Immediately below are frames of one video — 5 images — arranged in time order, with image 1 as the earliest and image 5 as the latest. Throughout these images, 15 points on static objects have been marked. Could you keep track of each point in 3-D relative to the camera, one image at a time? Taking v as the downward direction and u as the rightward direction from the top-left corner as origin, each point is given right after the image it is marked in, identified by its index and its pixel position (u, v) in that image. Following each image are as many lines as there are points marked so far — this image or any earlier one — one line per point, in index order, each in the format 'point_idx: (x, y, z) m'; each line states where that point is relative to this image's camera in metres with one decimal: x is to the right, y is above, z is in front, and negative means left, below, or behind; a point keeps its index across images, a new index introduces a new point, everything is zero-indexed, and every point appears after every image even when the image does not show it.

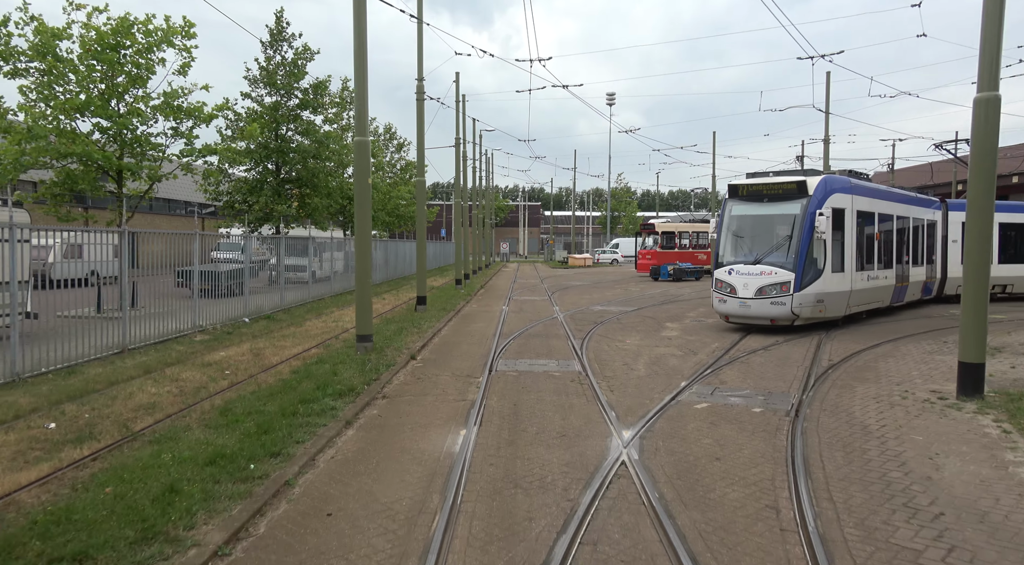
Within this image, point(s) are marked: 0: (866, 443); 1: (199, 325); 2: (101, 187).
0: (+3.2, -1.5, +6.0) m
1: (-7.1, -1.0, +13.0) m
2: (-10.3, +2.4, +16.5) m
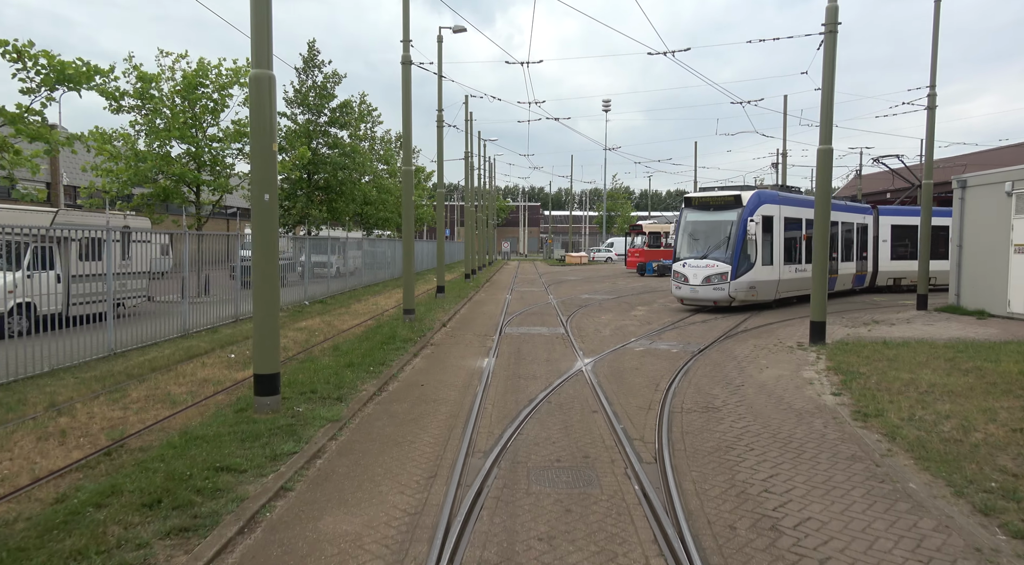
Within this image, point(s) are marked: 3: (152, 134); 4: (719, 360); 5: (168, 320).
0: (+3.3, -1.2, +10.0) m
1: (-7.0, -0.8, +17.0) m
2: (-10.2, +2.7, +20.5) m
3: (-10.5, +4.4, +19.3) m
4: (+3.2, -1.2, +10.2) m
5: (-7.0, -0.7, +13.7) m
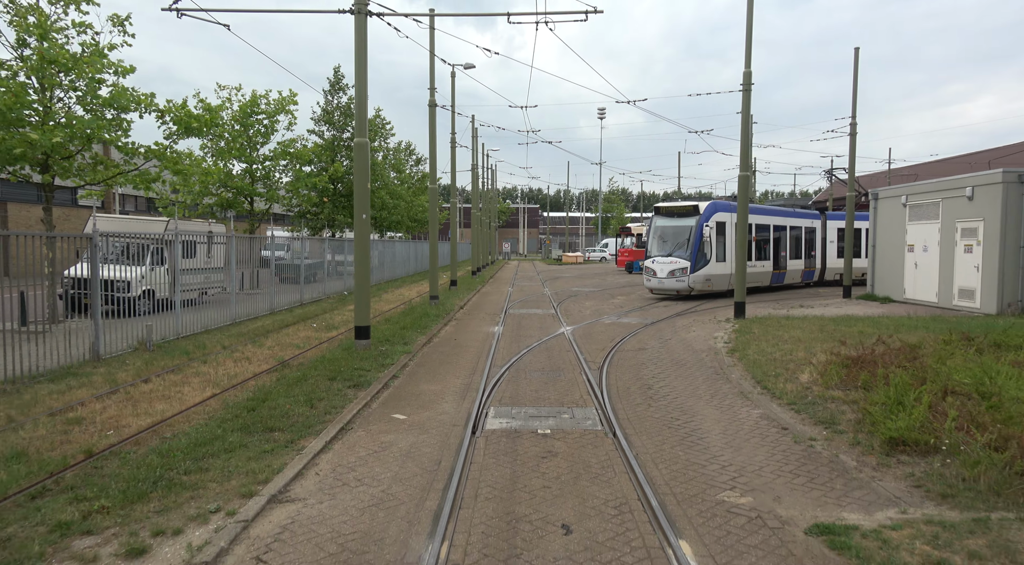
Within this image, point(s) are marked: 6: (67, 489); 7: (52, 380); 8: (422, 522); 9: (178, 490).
0: (+3.3, -1.0, +14.1) m
1: (-6.9, -0.6, +21.1) m
2: (-10.1, +2.9, +24.6) m
3: (-10.5, +4.6, +23.5) m
4: (+3.3, -1.0, +14.3) m
5: (-6.9, -0.5, +17.8) m
6: (-3.3, -1.5, +4.8) m
7: (-6.0, -1.3, +8.6) m
8: (-0.6, -1.6, +4.3) m
9: (-2.4, -1.5, +4.8) m
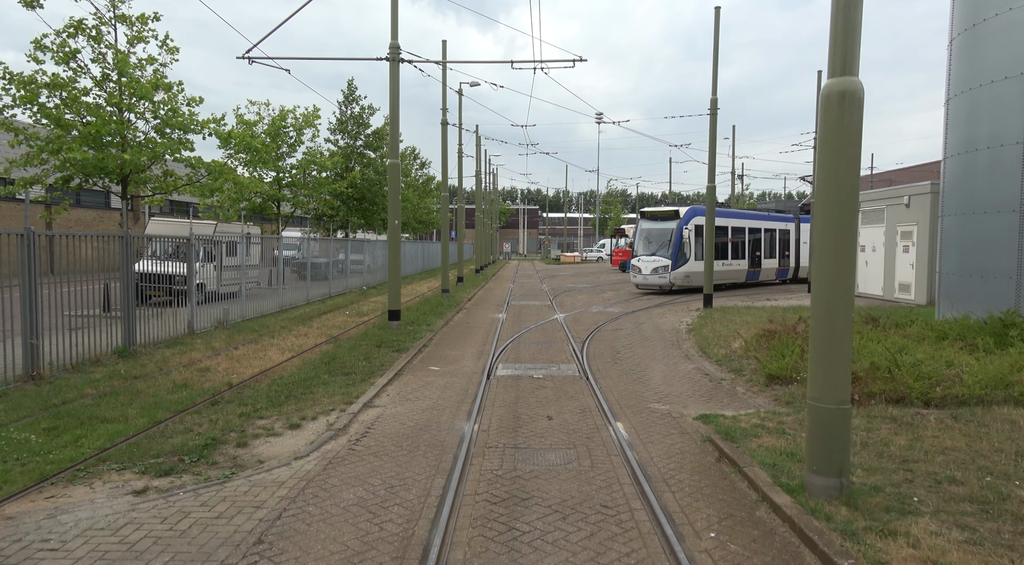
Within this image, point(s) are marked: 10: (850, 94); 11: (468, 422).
0: (+3.4, -0.9, +16.8) m
1: (-6.9, -0.4, +23.8) m
2: (-10.1, +3.0, +27.3) m
3: (-10.4, +4.8, +26.2) m
4: (+3.3, -0.8, +17.0) m
5: (-6.9, -0.3, +20.5) m
6: (-3.2, -1.3, +7.5) m
7: (-5.9, -1.1, +11.3) m
8: (-0.5, -1.4, +7.0) m
9: (-2.4, -1.3, +7.5) m
10: (+2.1, +1.2, +4.2) m
11: (-0.4, -1.4, +6.8) m
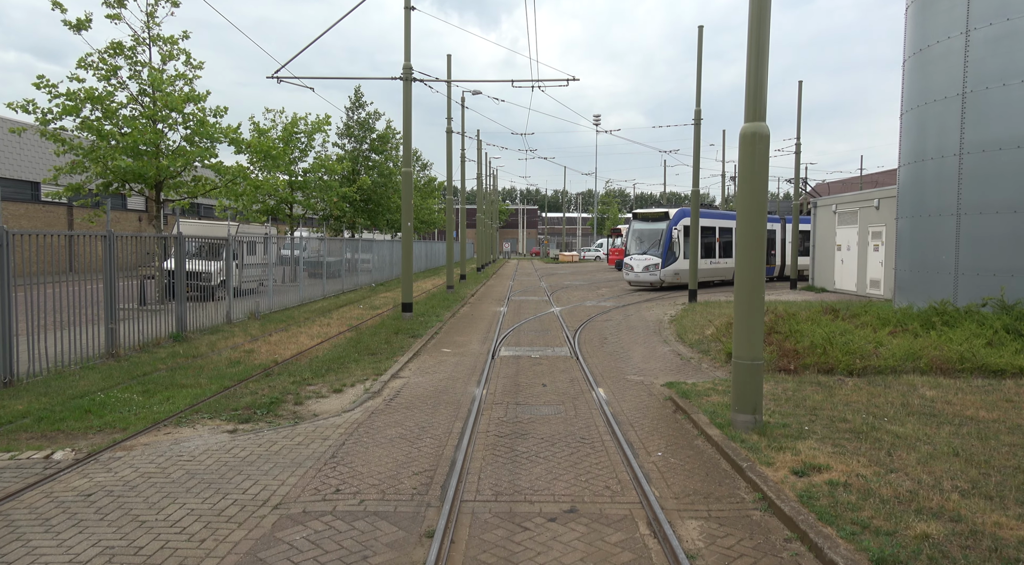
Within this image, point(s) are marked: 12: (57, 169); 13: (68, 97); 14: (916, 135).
0: (+3.4, -0.7, +18.3) m
1: (-6.9, -0.3, +25.4) m
2: (-10.1, +3.1, +28.9) m
3: (-10.4, +4.9, +27.7) m
4: (+3.3, -0.7, +18.6) m
5: (-6.9, -0.2, +22.0) m
6: (-3.2, -1.2, +9.1) m
7: (-5.9, -1.0, +12.8) m
8: (-0.5, -1.3, +8.6) m
9: (-2.4, -1.3, +9.0) m
10: (+2.2, +1.3, +5.7) m
11: (-0.4, -1.3, +8.3) m
12: (-11.9, +3.0, +17.1) m
13: (-11.5, +4.8, +17.1) m
14: (+8.6, +3.2, +14.0) m
